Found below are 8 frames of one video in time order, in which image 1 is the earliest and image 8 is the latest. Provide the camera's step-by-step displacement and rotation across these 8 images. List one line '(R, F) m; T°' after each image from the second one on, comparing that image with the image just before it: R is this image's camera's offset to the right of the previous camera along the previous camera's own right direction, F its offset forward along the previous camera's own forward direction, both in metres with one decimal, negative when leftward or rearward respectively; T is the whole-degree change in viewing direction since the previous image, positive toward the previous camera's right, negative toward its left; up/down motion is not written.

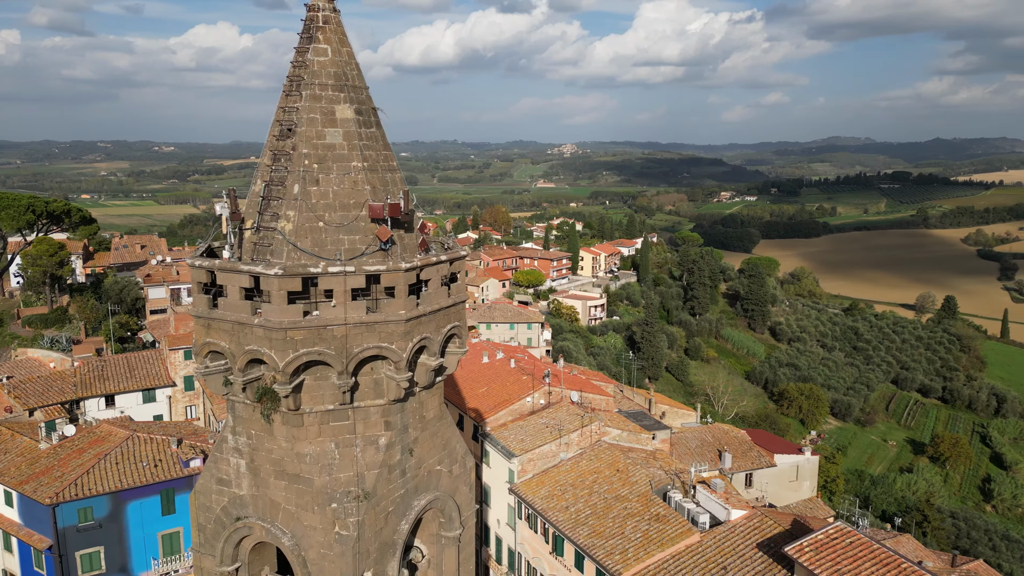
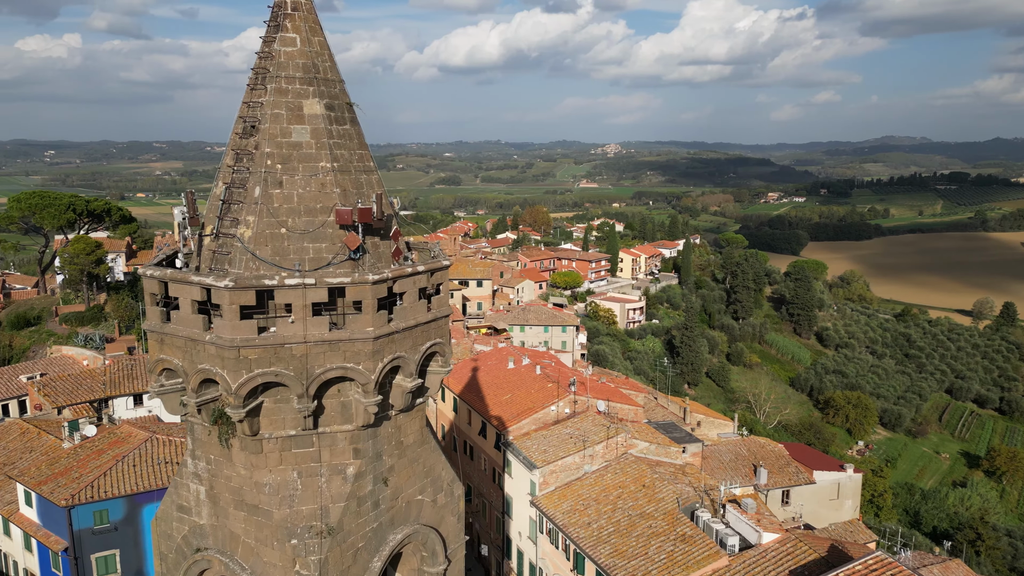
(+0.5, +0.7) m; -3°
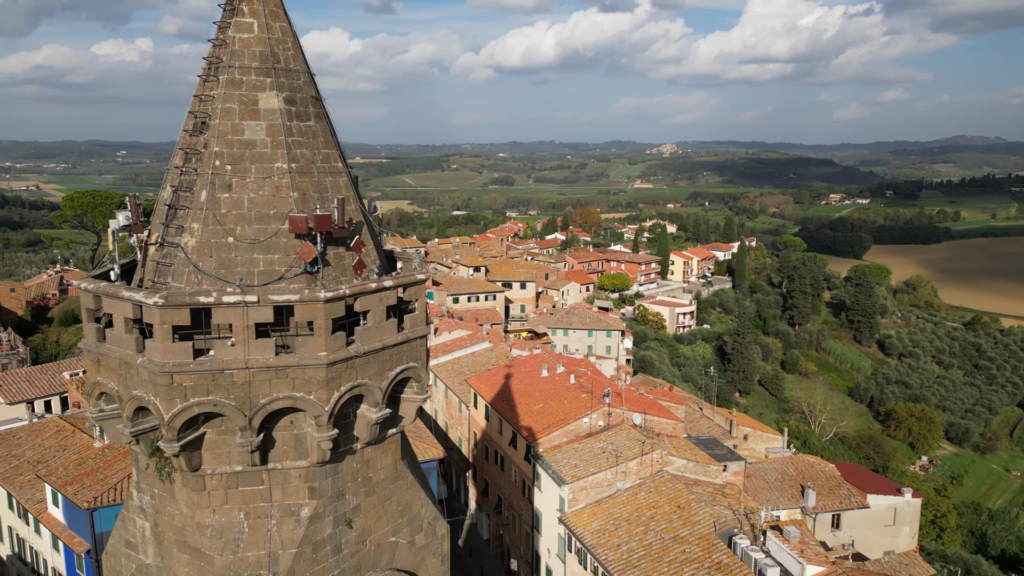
(+0.5, +0.8) m; -4°
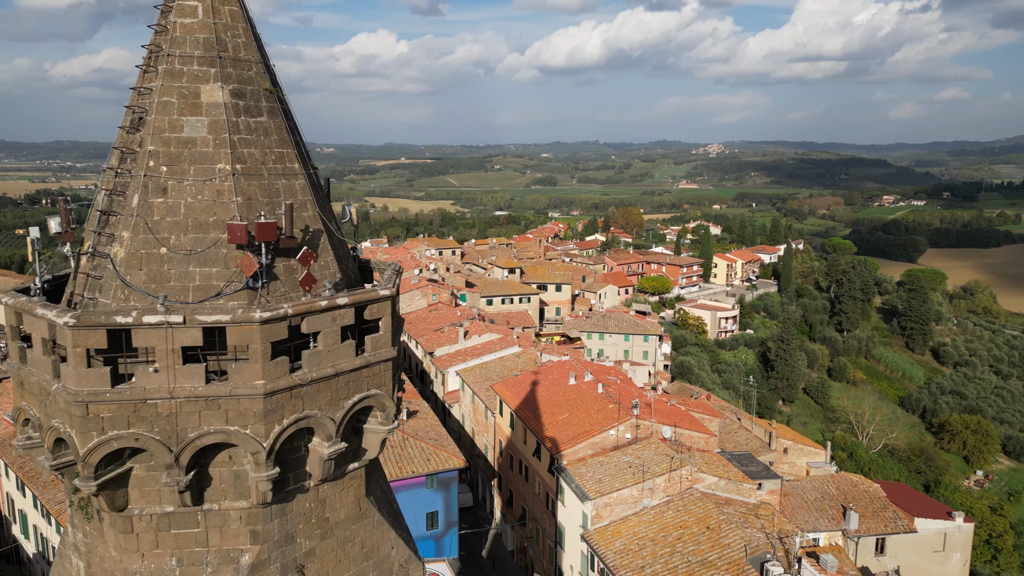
(+0.5, +0.7) m; -3°
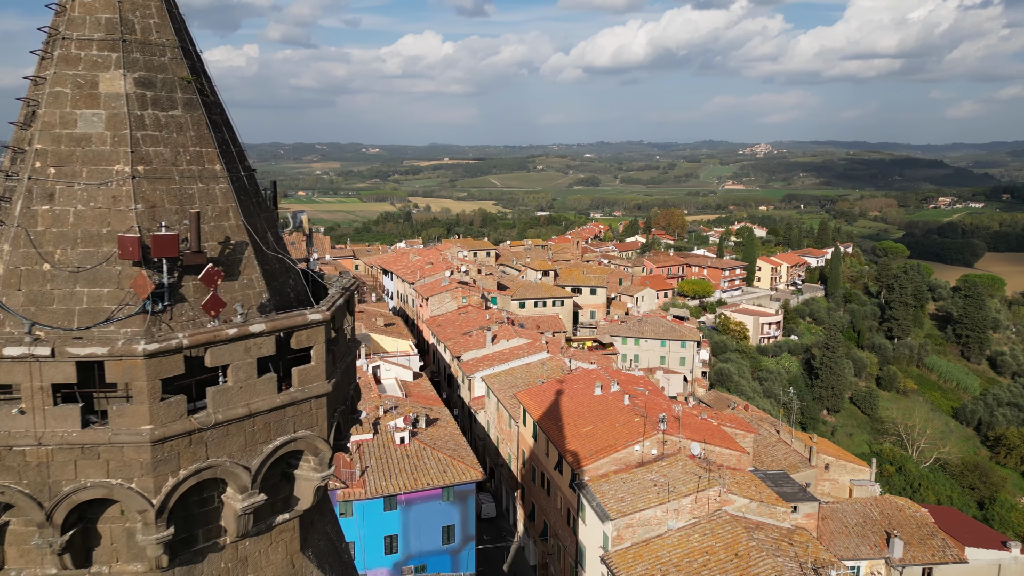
(+0.5, +0.9) m; -3°
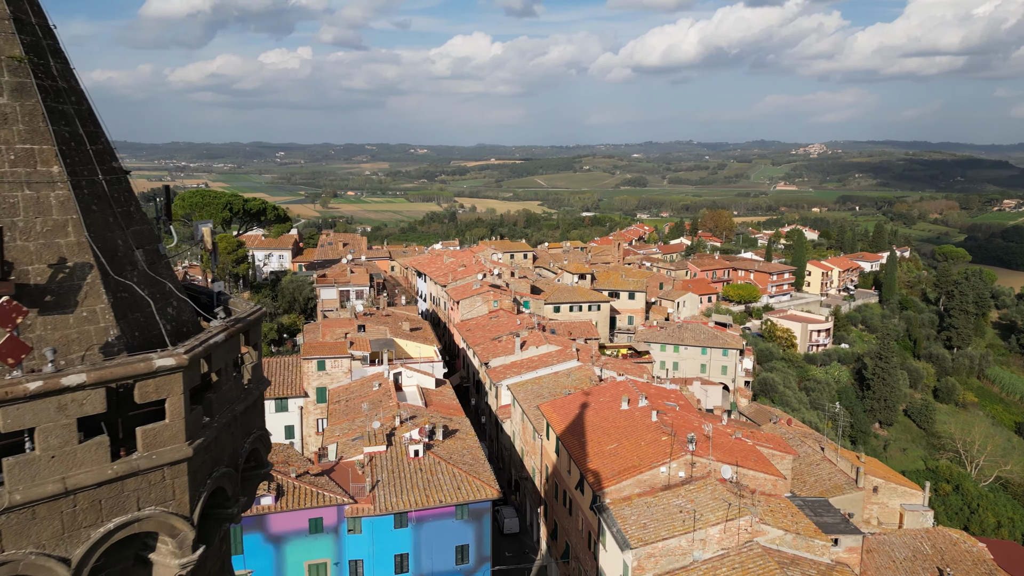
(+0.6, +1.1) m; -4°
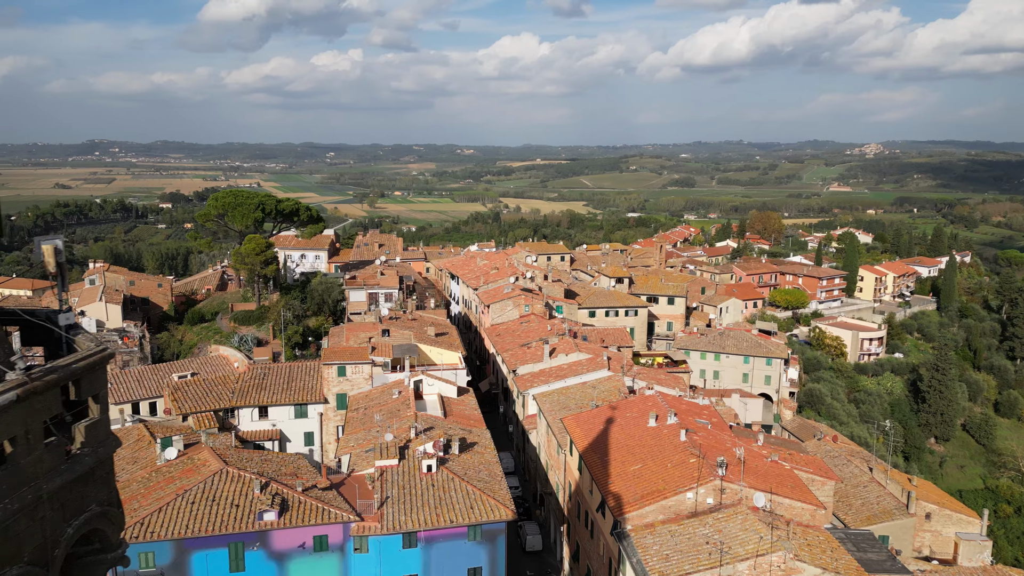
(+0.6, +1.1) m; -4°
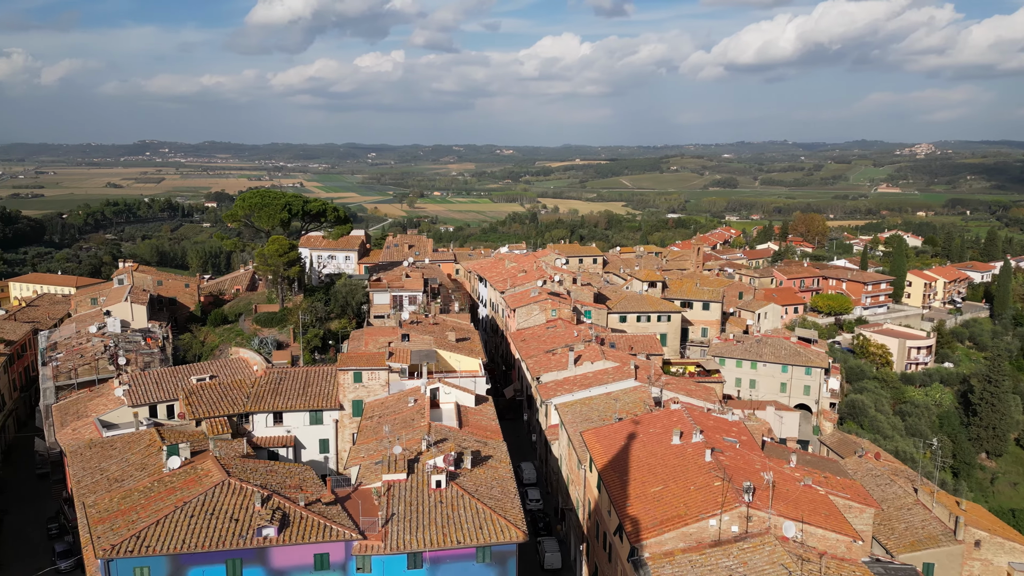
(+0.6, +1.0) m; -3°
